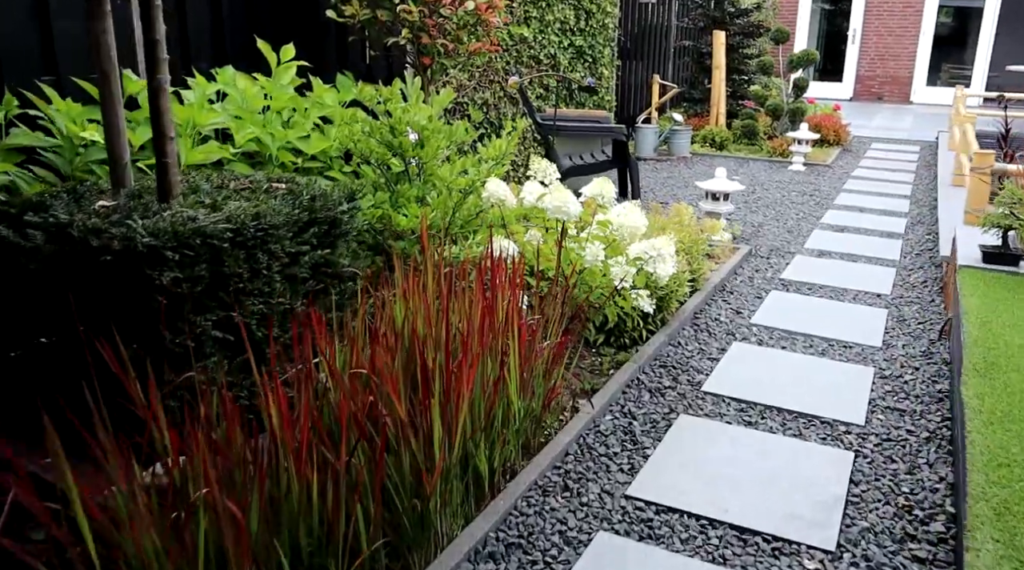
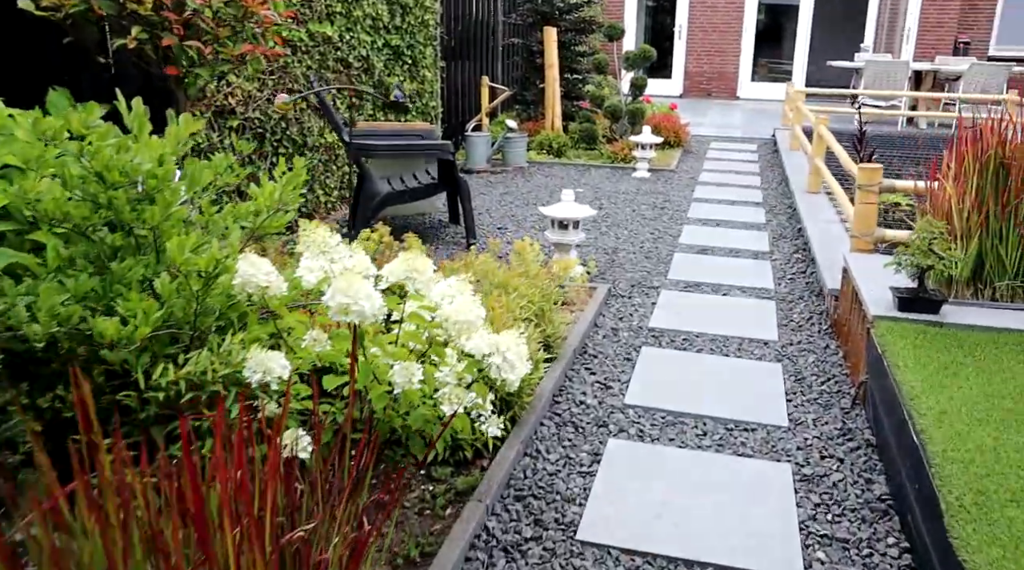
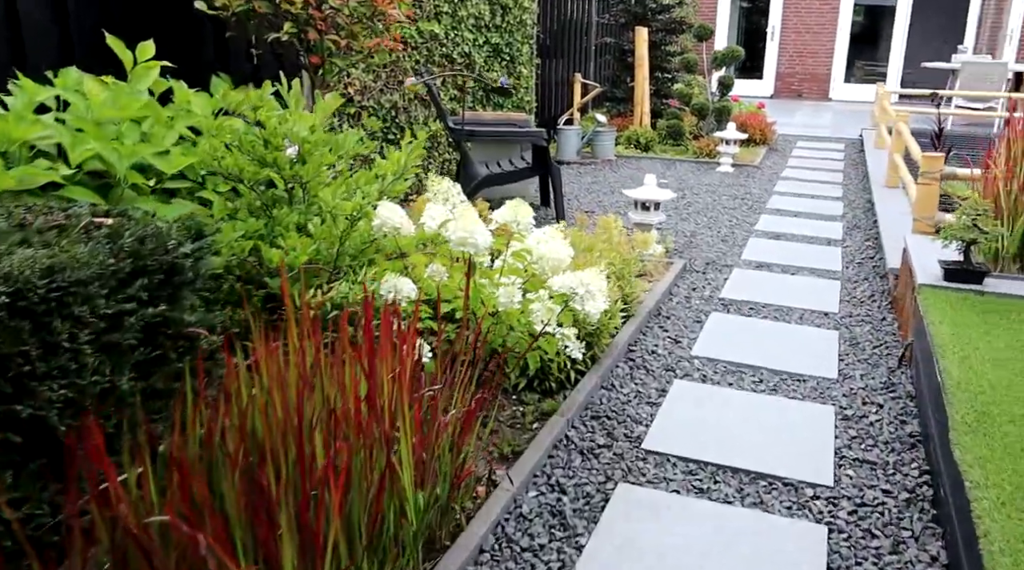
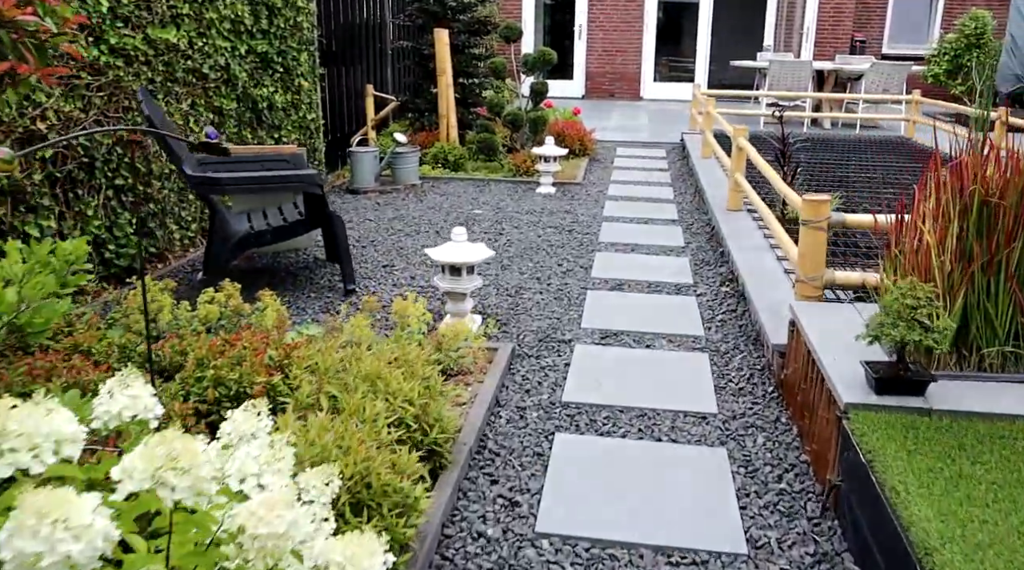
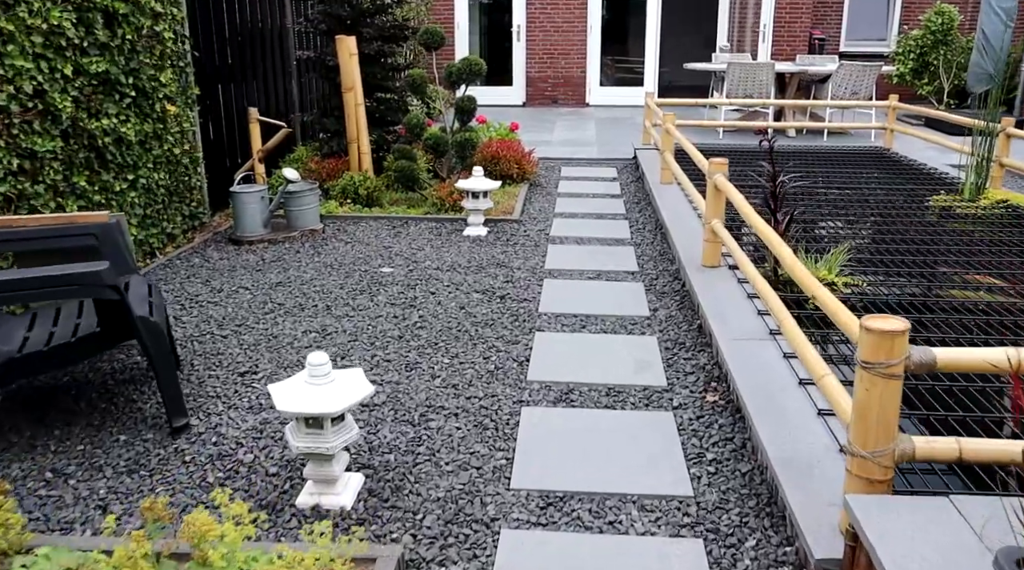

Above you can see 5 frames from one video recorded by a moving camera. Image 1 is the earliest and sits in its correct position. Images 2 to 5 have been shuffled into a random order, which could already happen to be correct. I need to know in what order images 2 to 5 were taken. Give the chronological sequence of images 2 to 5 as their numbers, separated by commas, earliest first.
3, 2, 4, 5
